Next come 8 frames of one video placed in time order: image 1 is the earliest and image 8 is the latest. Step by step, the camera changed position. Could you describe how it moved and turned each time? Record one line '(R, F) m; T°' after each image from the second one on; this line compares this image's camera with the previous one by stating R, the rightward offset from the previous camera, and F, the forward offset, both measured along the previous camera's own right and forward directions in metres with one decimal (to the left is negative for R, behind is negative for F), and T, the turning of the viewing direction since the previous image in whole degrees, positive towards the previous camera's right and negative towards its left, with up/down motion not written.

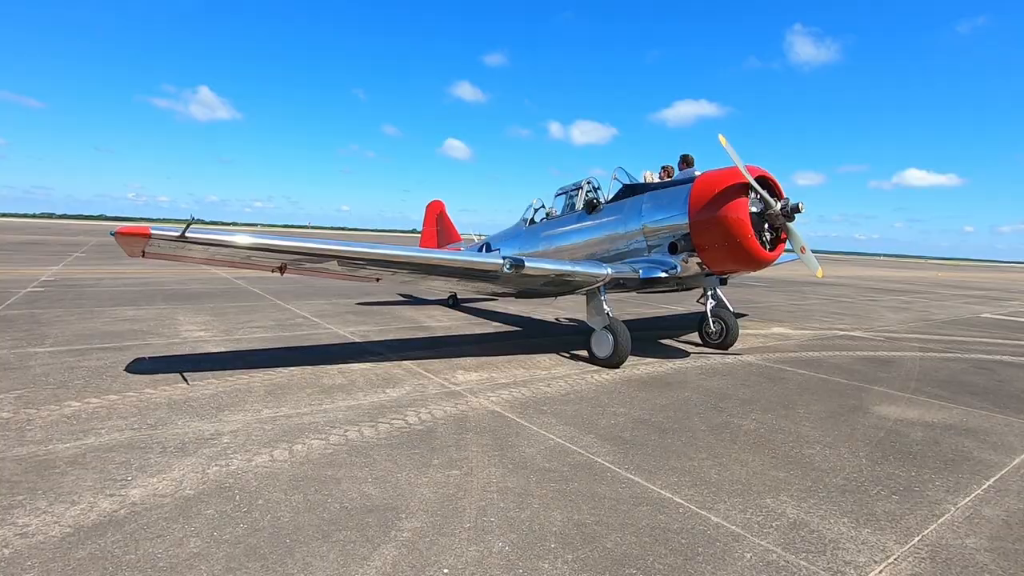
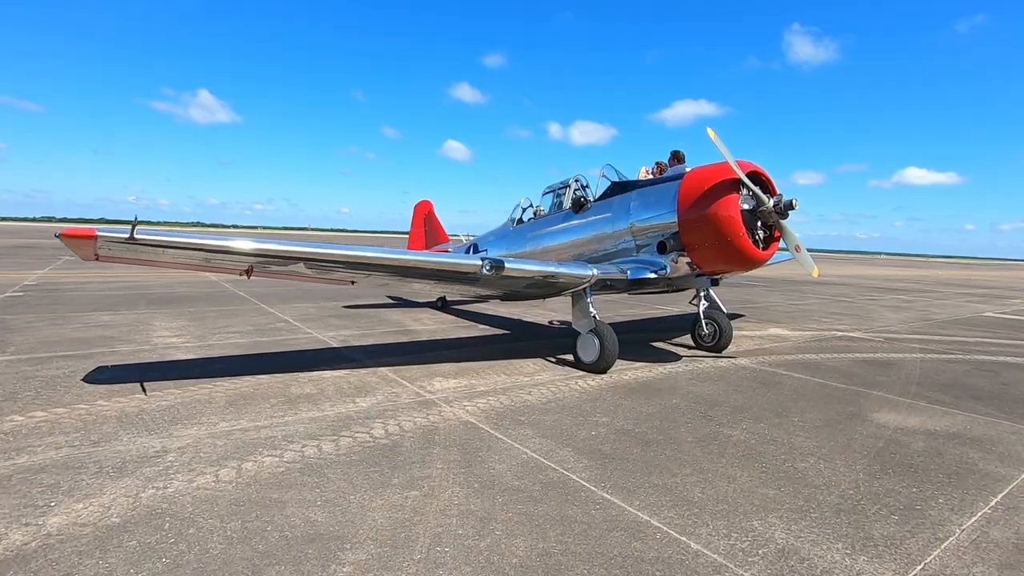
(+0.2, +0.3) m; 0°
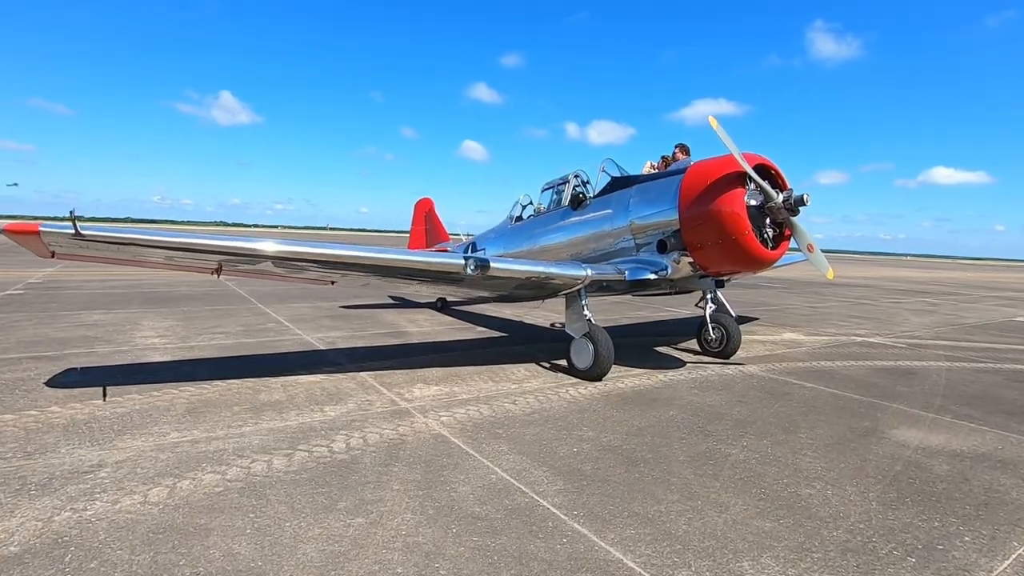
(+0.3, +0.4) m; -2°
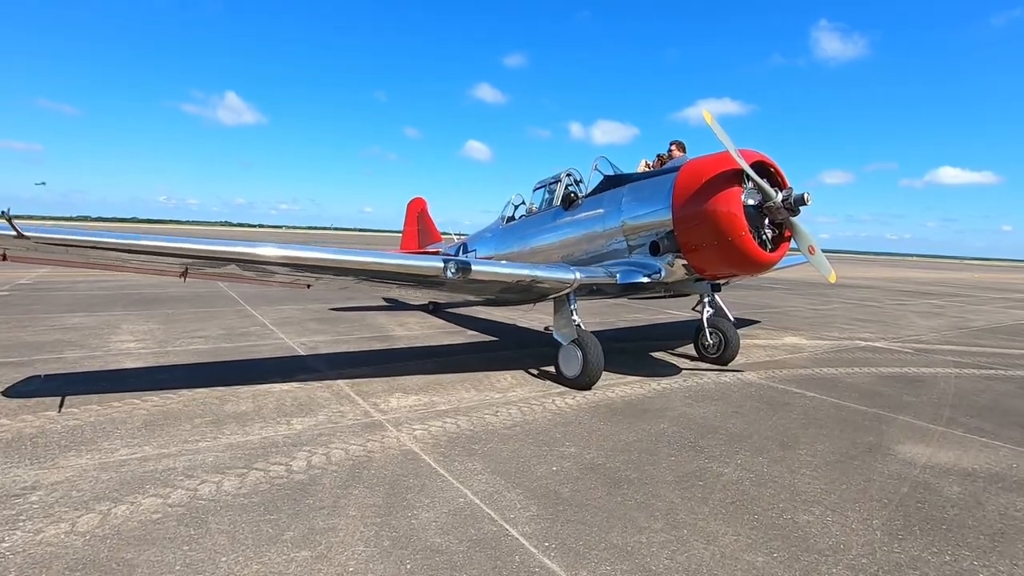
(+0.2, +0.3) m; 0°
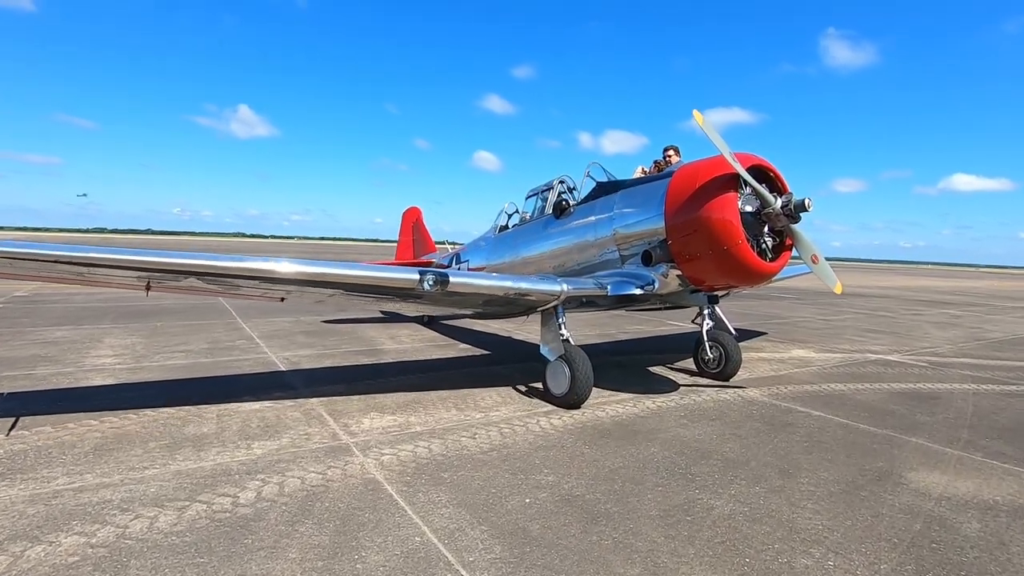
(+0.2, +0.3) m; -1°
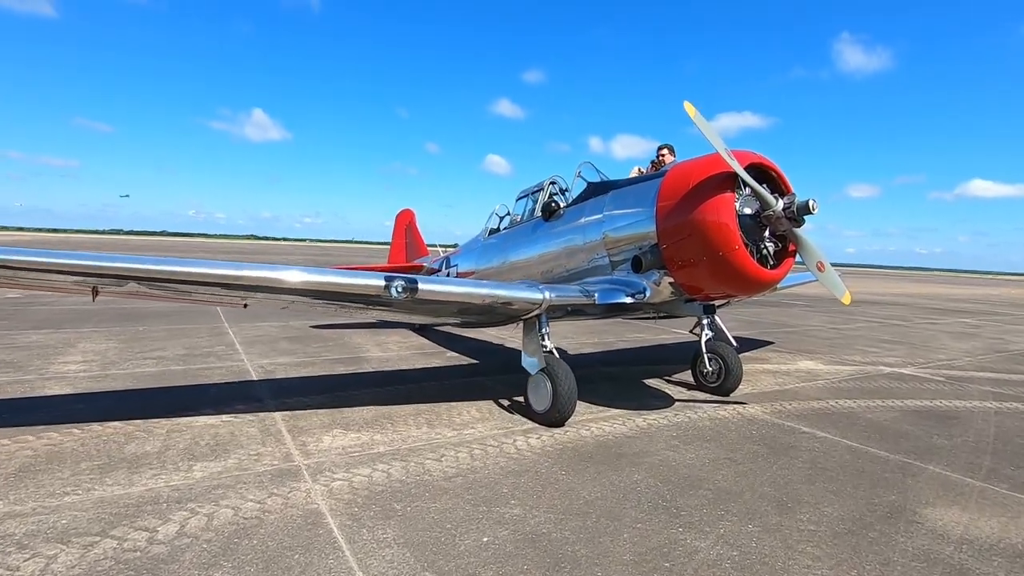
(+0.3, +0.4) m; -1°
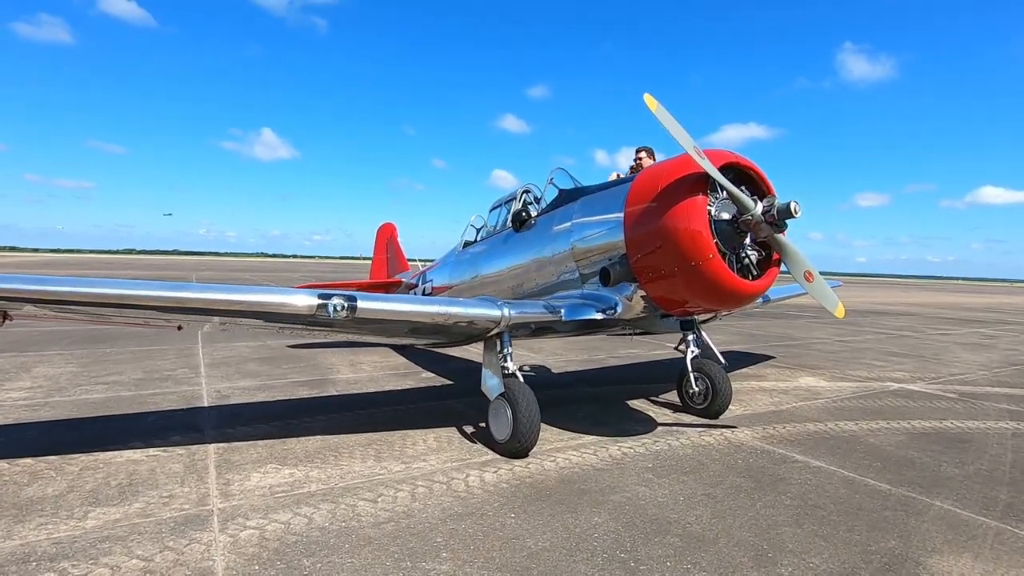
(+0.4, +0.4) m; -1°
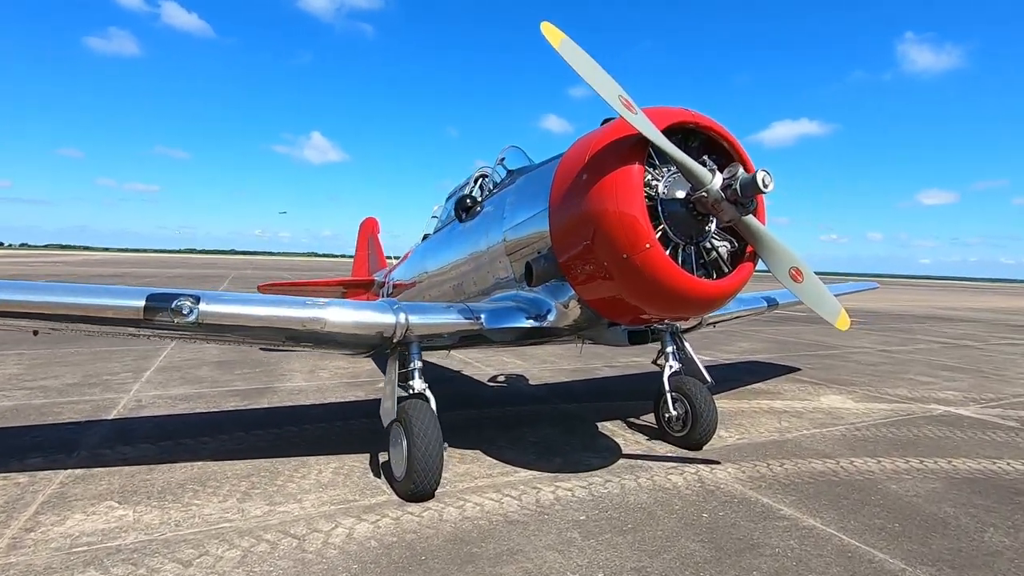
(+0.9, +0.9) m; -4°
